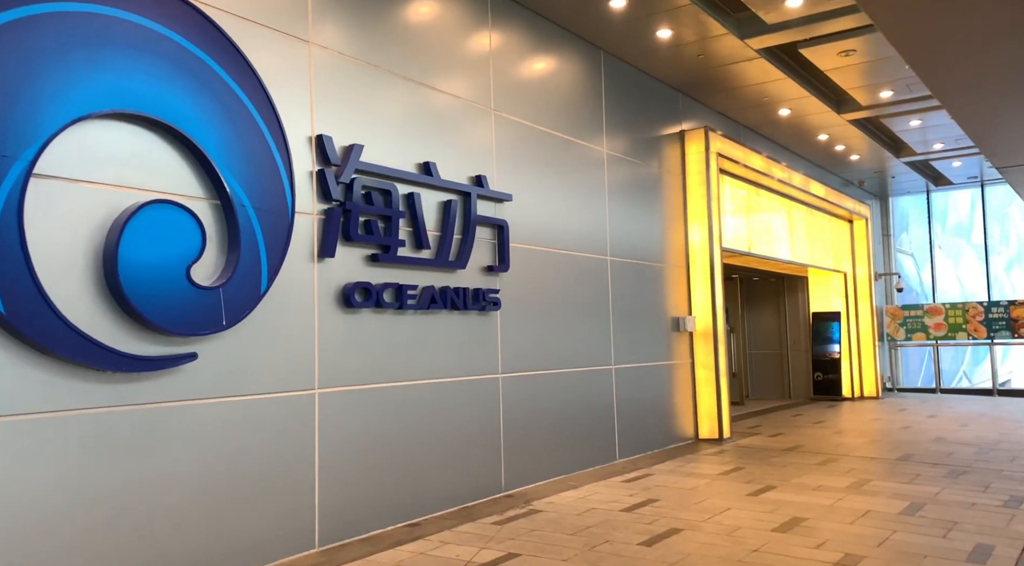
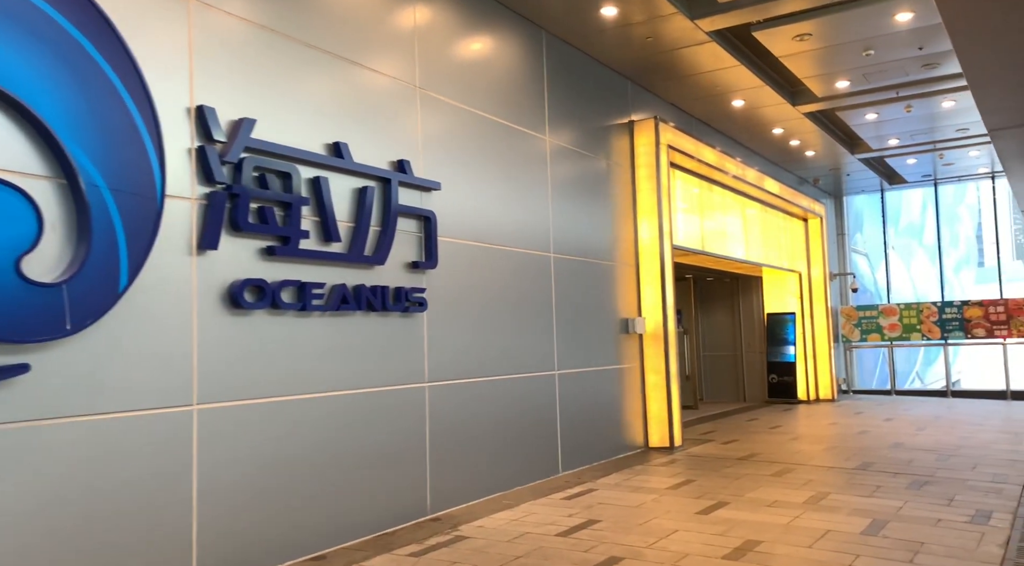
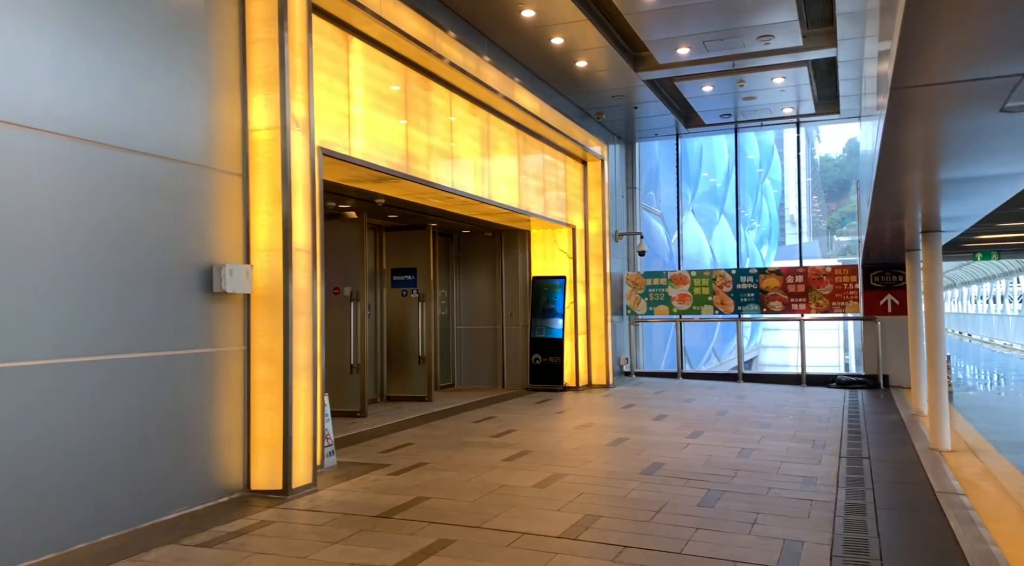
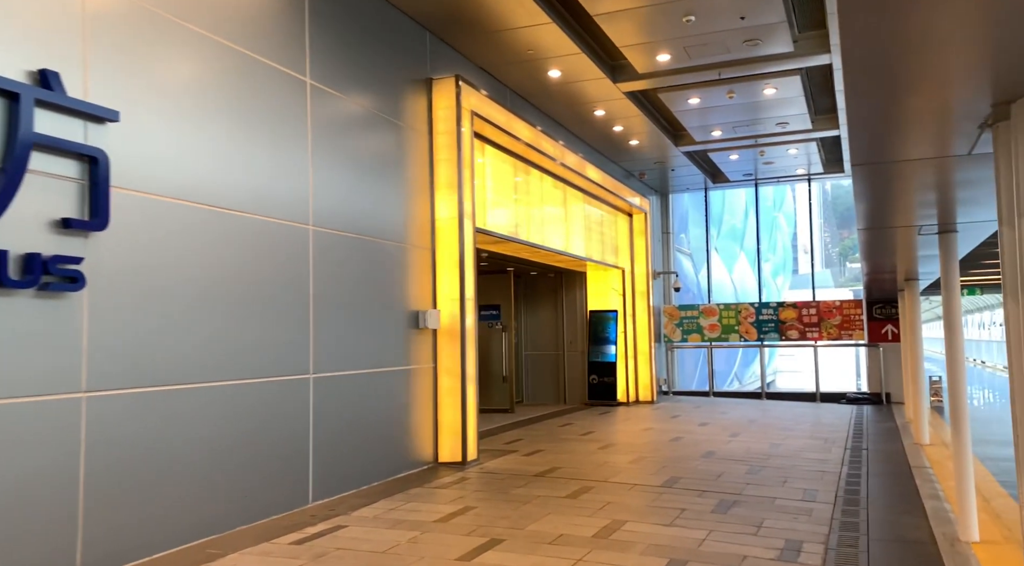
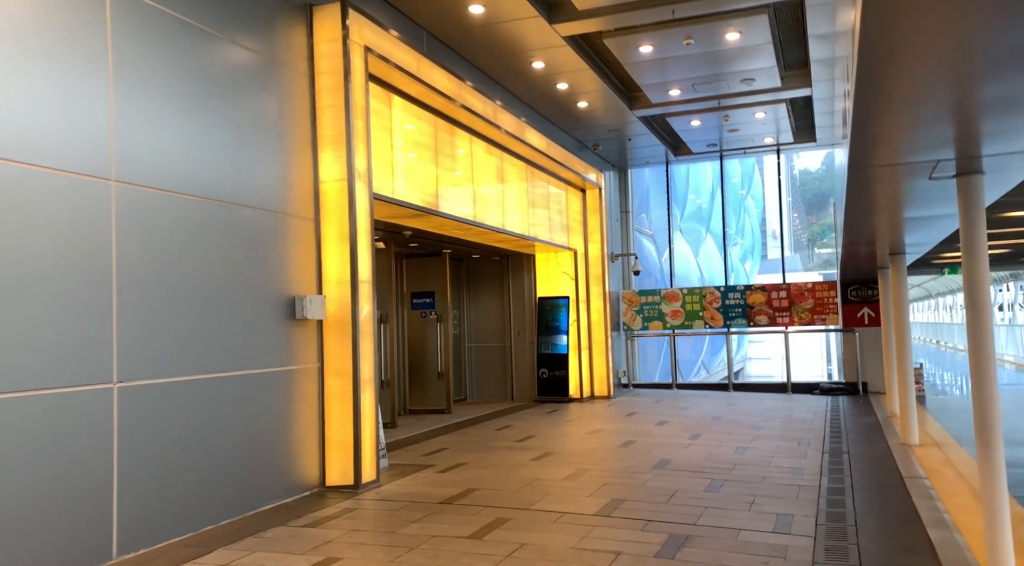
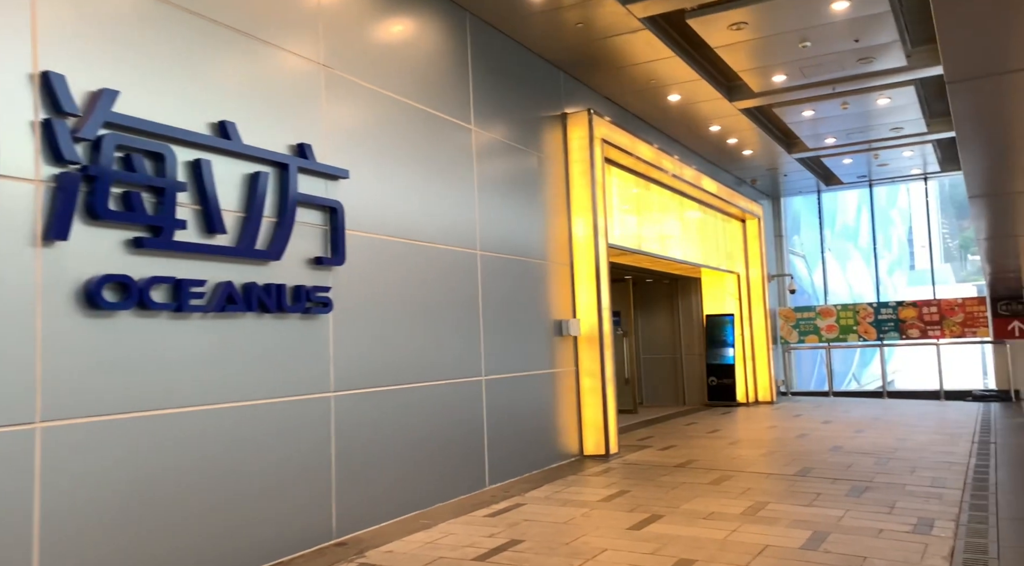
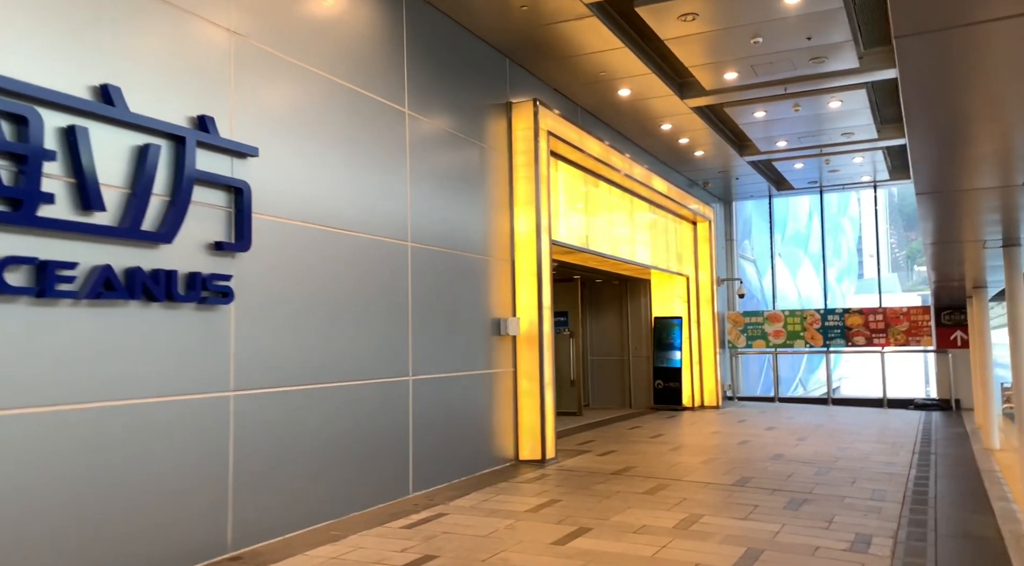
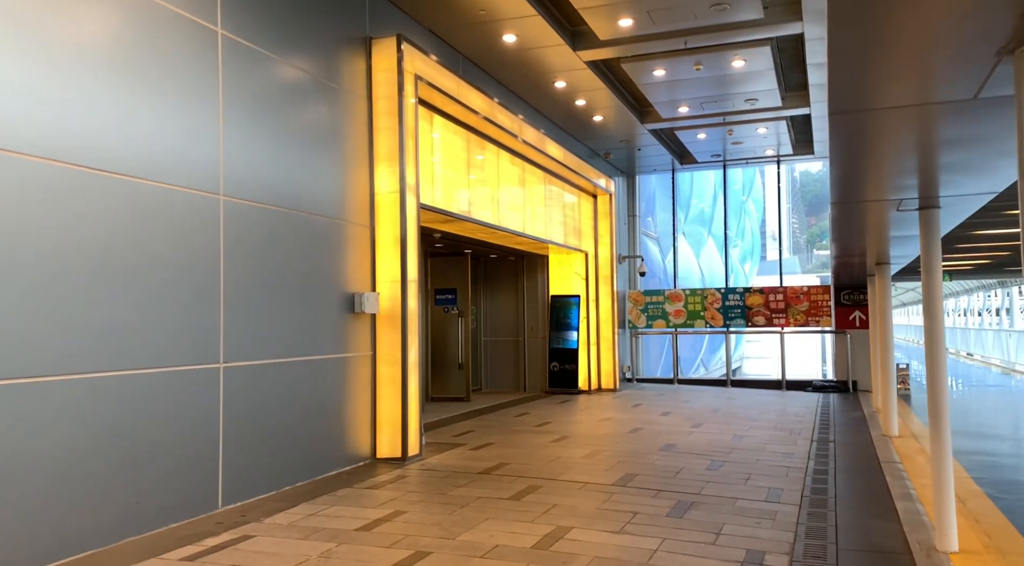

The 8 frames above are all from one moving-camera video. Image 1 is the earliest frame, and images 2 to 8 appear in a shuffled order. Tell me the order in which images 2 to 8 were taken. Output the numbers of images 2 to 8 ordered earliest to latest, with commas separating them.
2, 6, 7, 4, 8, 5, 3
